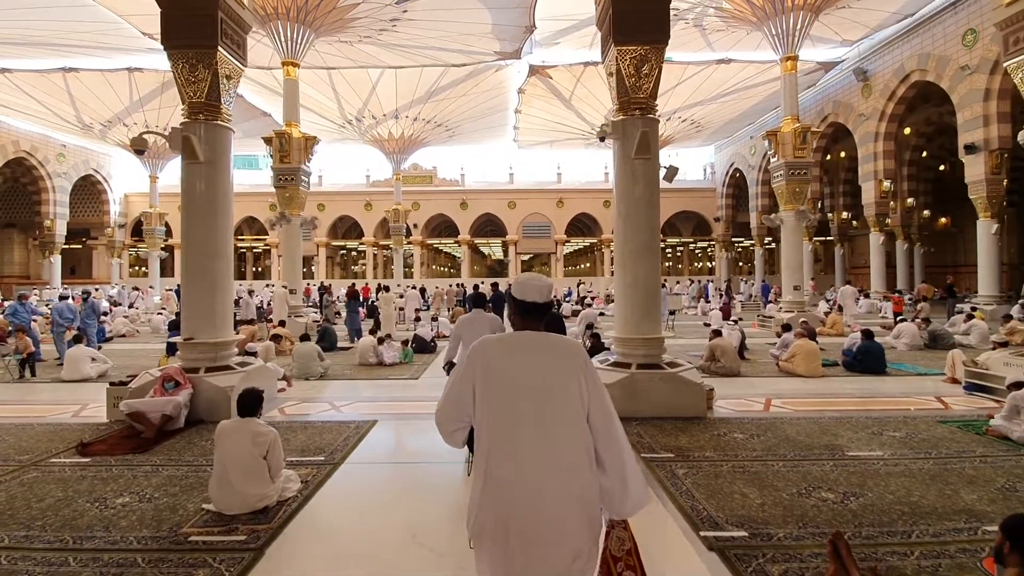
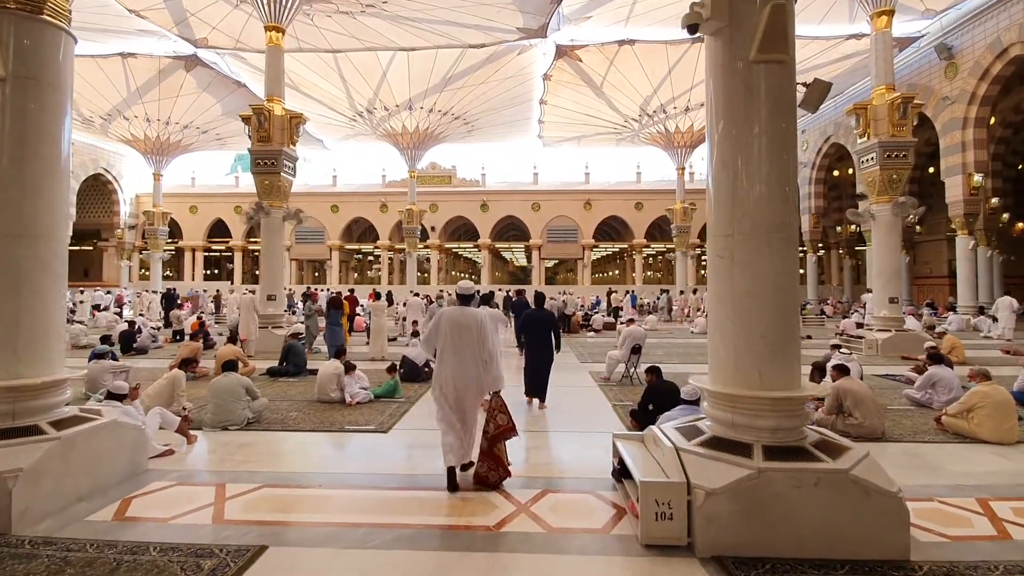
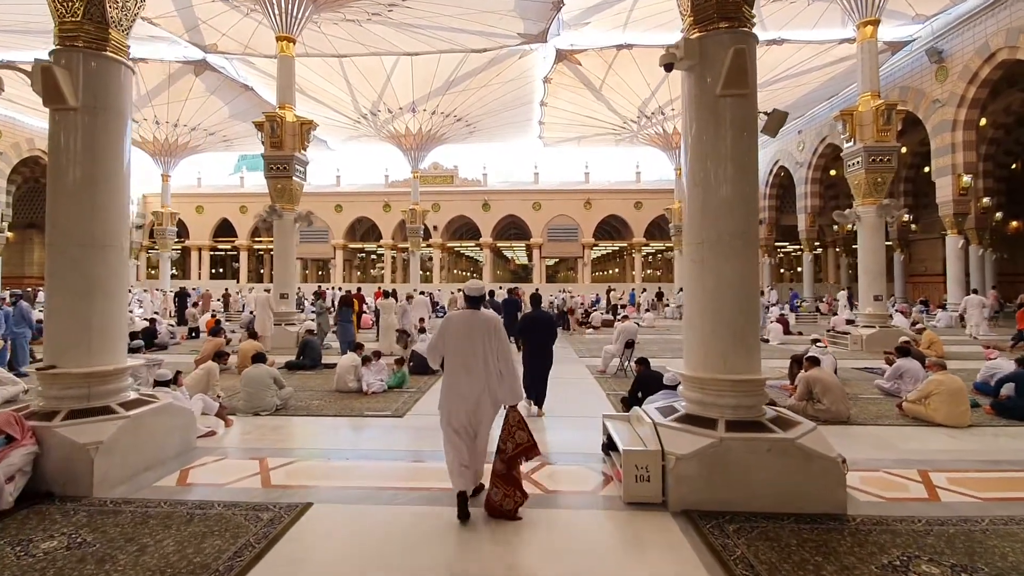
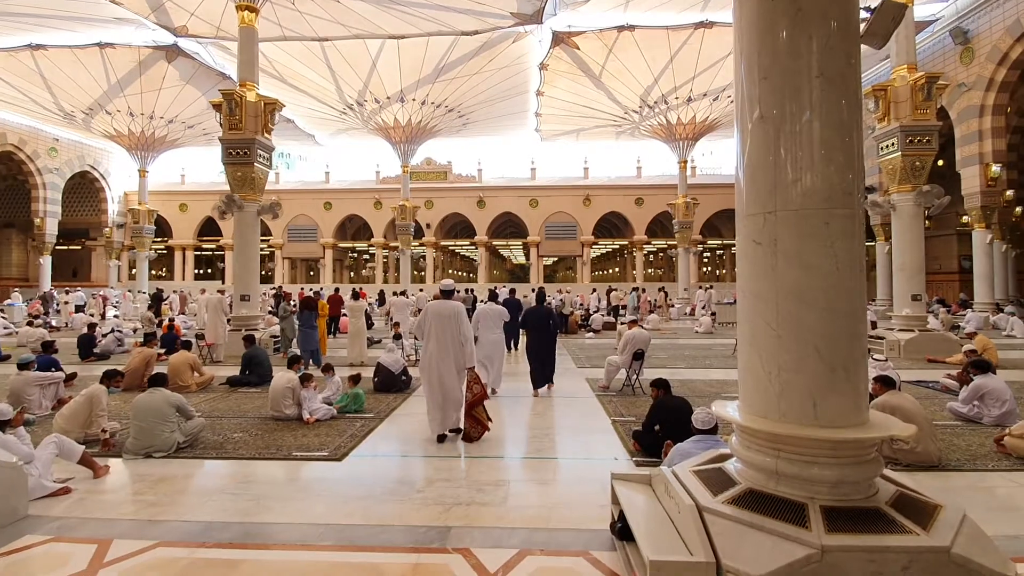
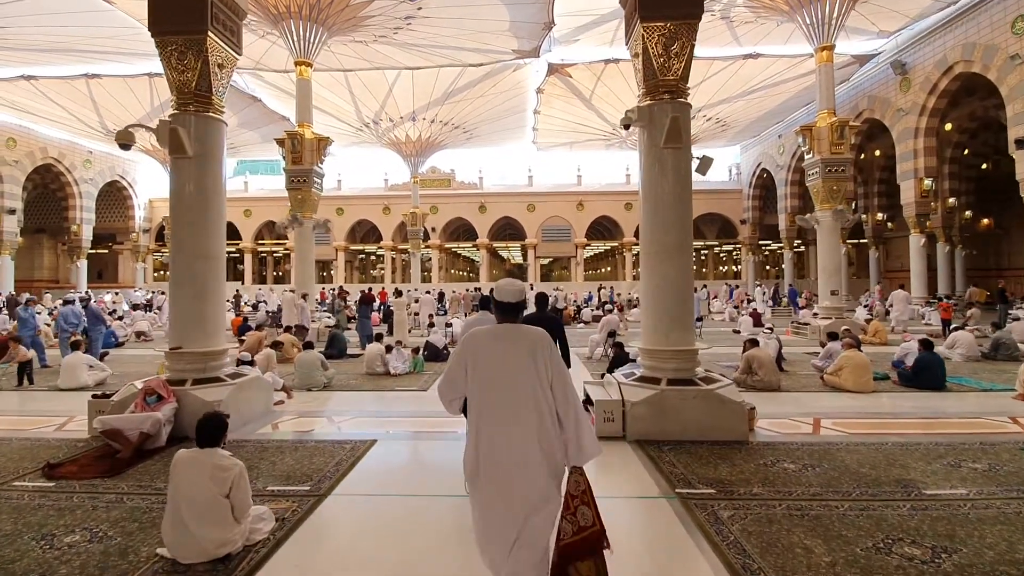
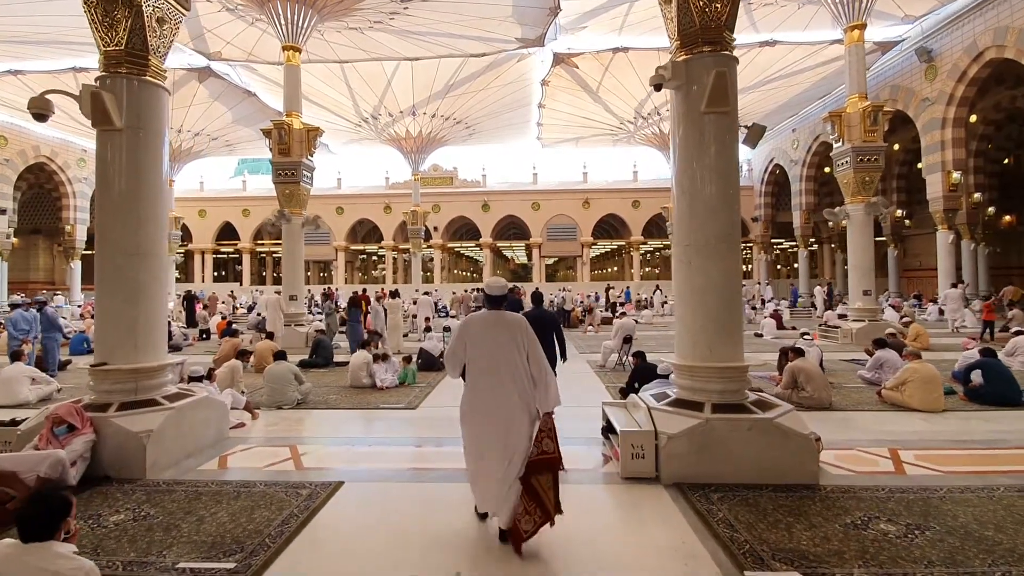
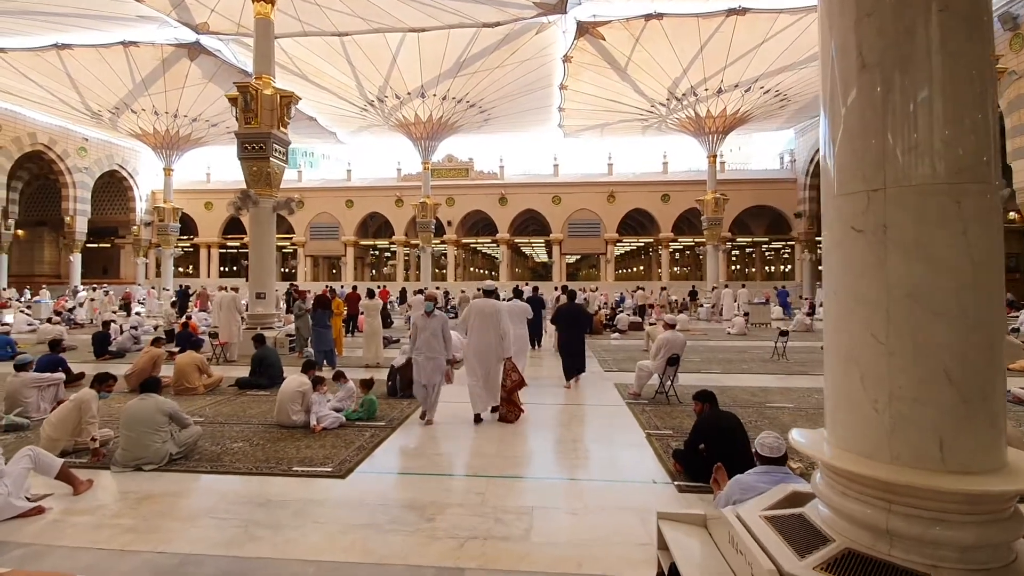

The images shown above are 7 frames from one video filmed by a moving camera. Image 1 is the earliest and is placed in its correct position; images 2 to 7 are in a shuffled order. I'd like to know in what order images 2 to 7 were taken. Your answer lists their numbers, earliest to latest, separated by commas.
5, 6, 3, 2, 4, 7
